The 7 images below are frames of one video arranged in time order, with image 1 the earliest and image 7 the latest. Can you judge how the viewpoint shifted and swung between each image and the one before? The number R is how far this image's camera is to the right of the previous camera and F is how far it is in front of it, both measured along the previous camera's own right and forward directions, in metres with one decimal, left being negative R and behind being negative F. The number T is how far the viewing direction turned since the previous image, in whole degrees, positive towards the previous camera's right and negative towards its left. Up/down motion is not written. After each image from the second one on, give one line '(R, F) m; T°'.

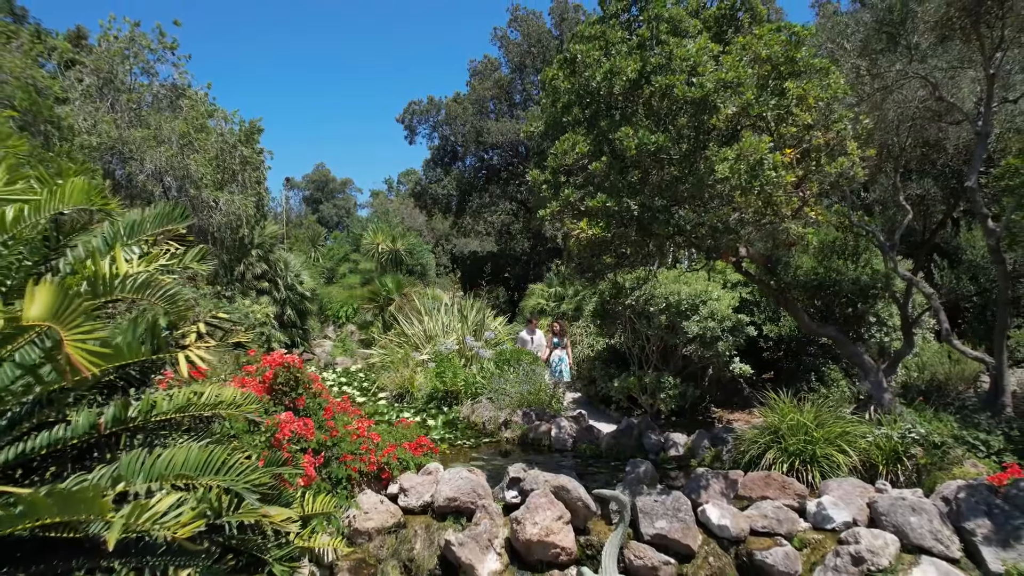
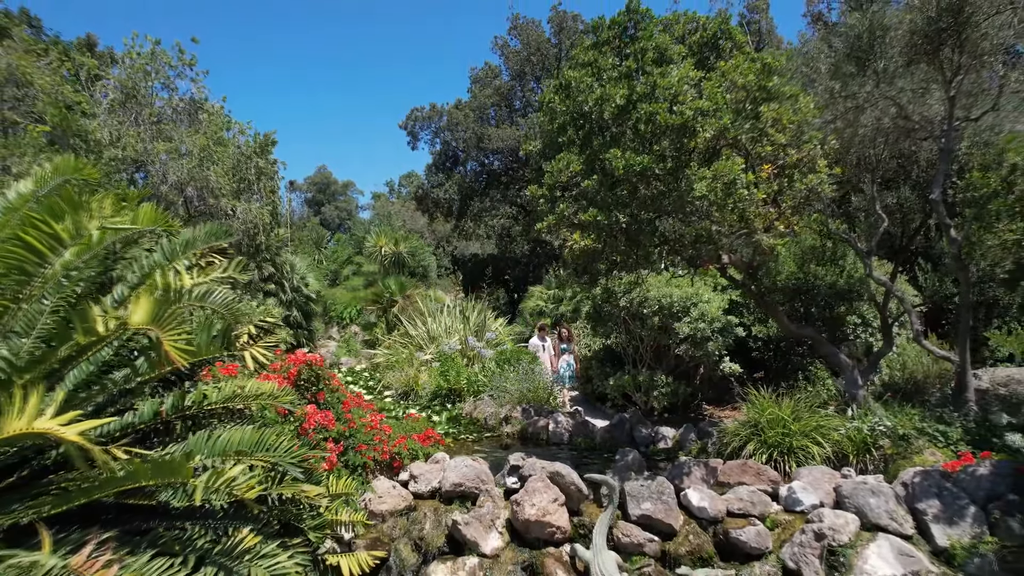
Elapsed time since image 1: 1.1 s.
(0.0, -0.4) m; 0°
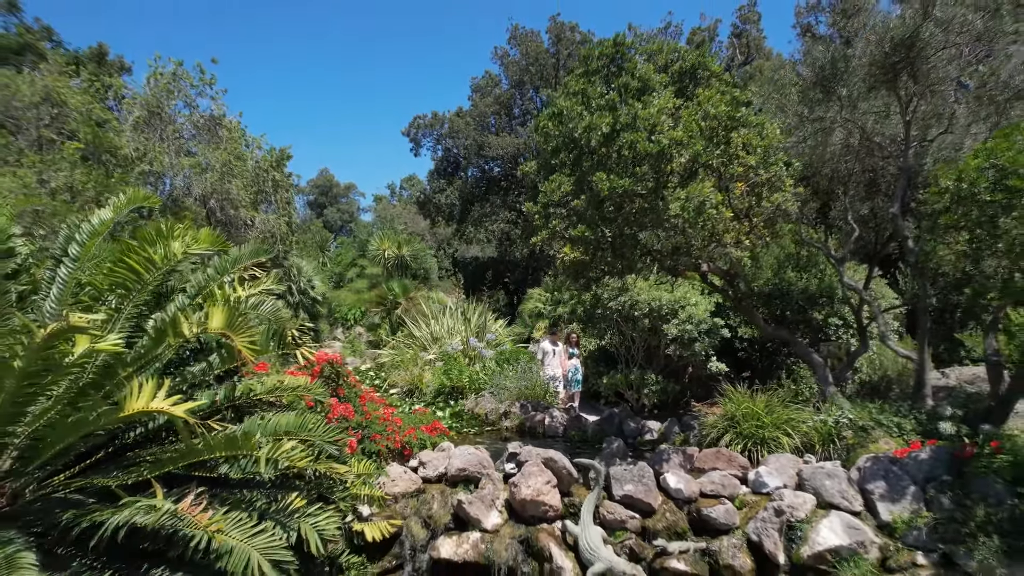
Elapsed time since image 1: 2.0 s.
(0.0, -0.6) m; 0°
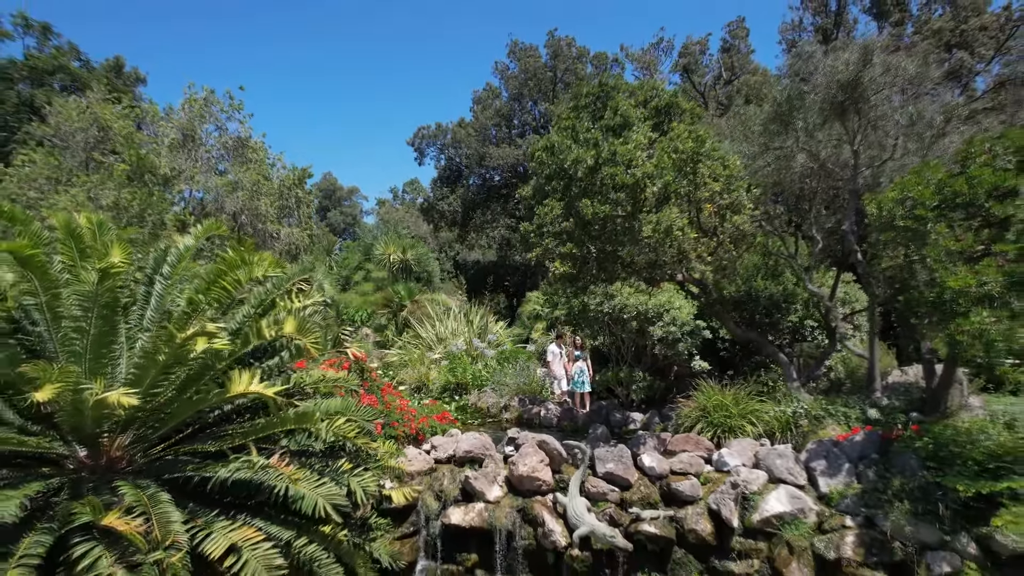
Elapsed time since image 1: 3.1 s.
(0.0, -0.9) m; 0°
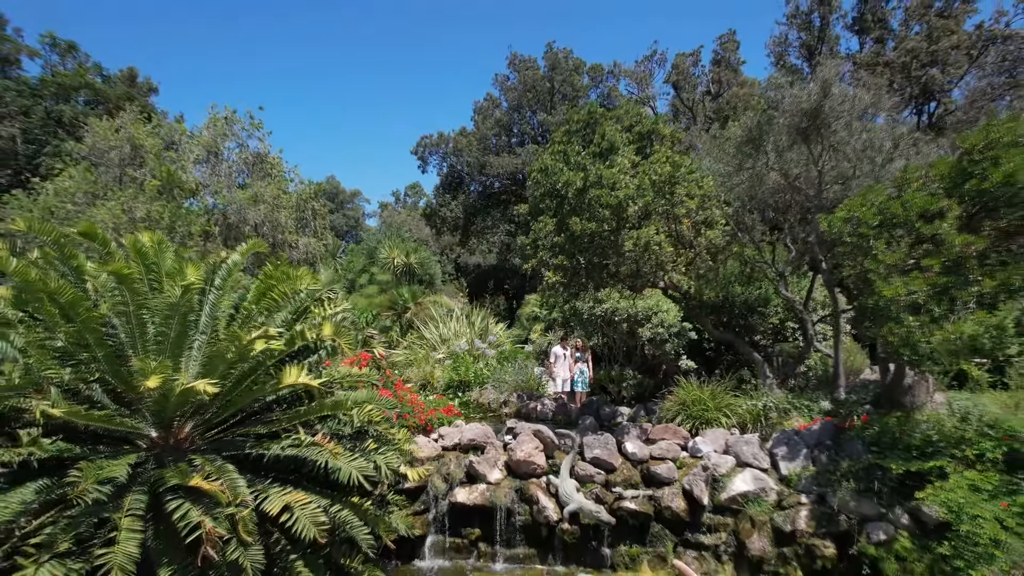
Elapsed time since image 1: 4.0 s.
(0.0, -0.8) m; 0°
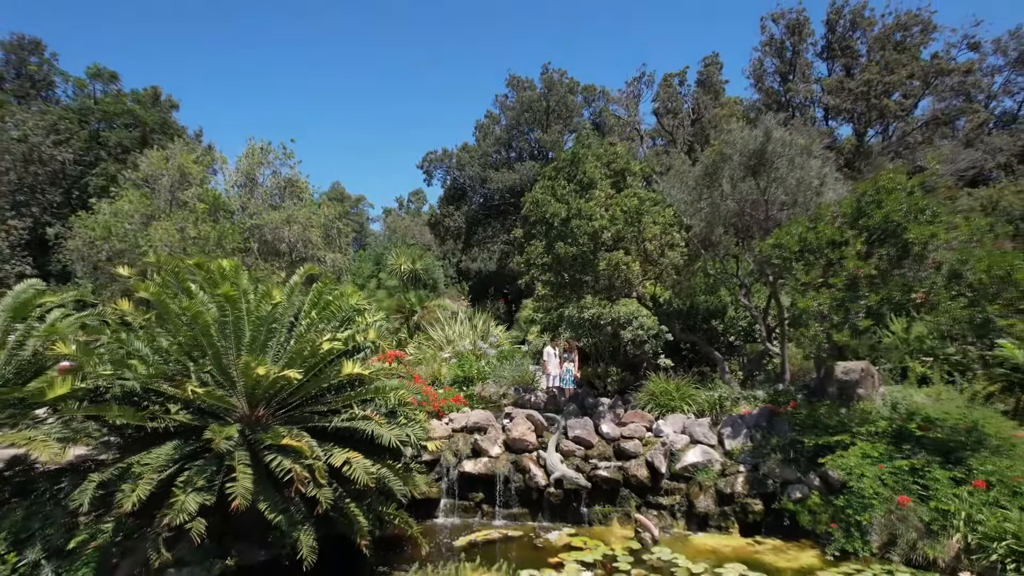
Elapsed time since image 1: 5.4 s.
(0.0, -1.6) m; 0°
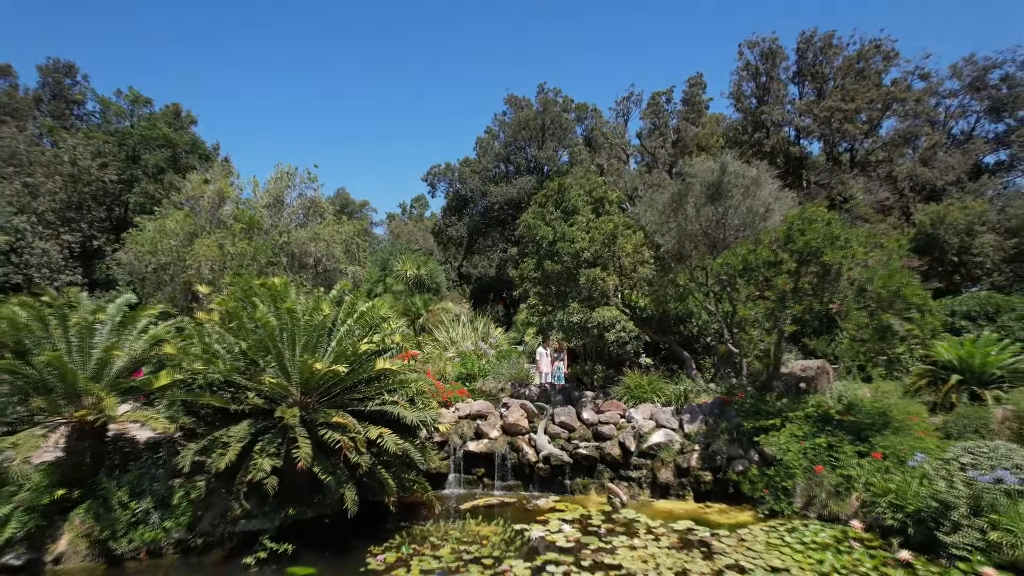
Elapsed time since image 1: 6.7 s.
(0.0, -1.6) m; 0°
